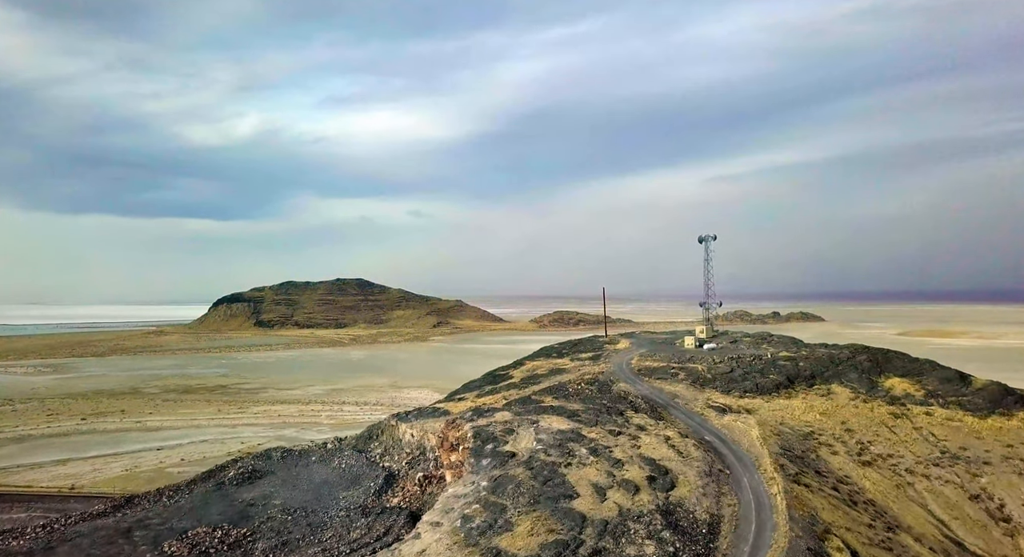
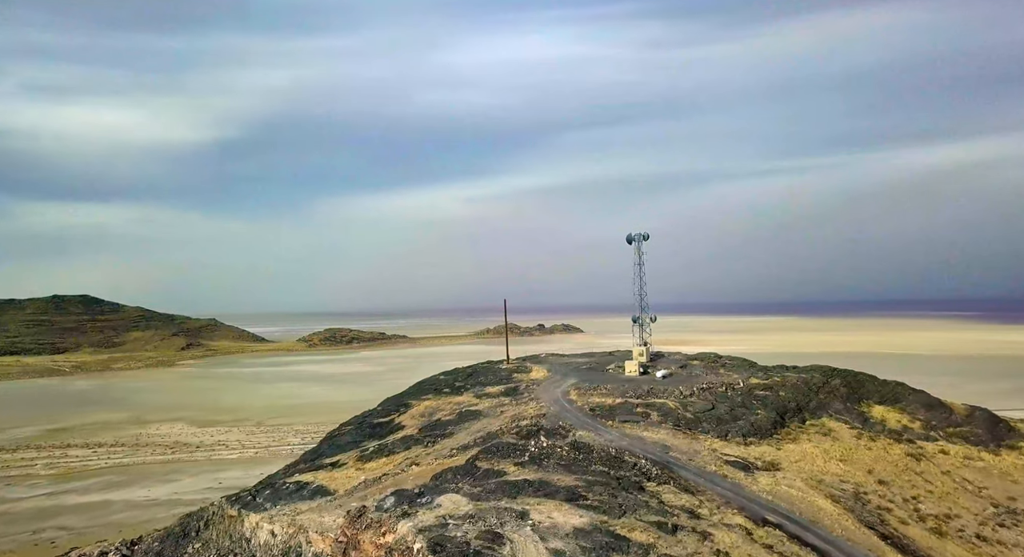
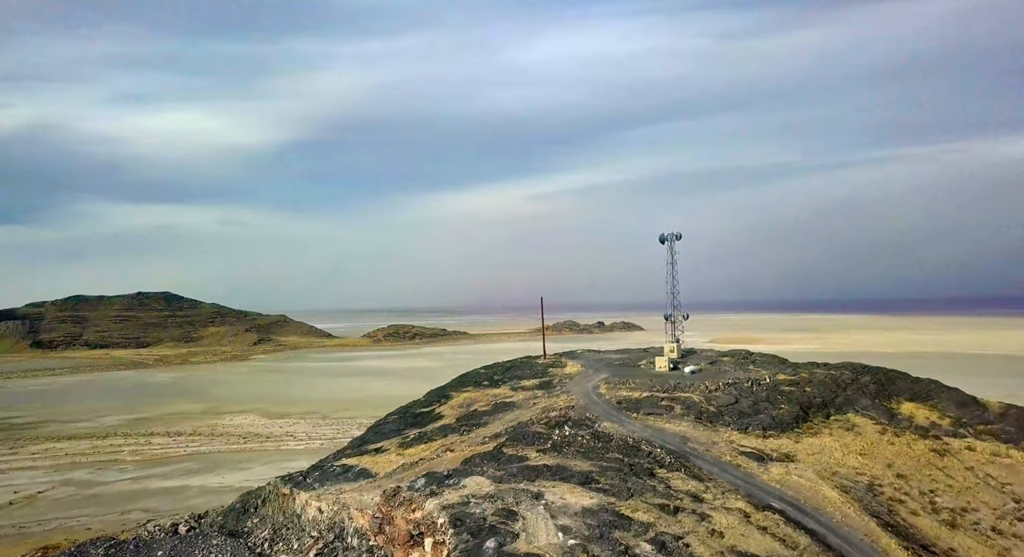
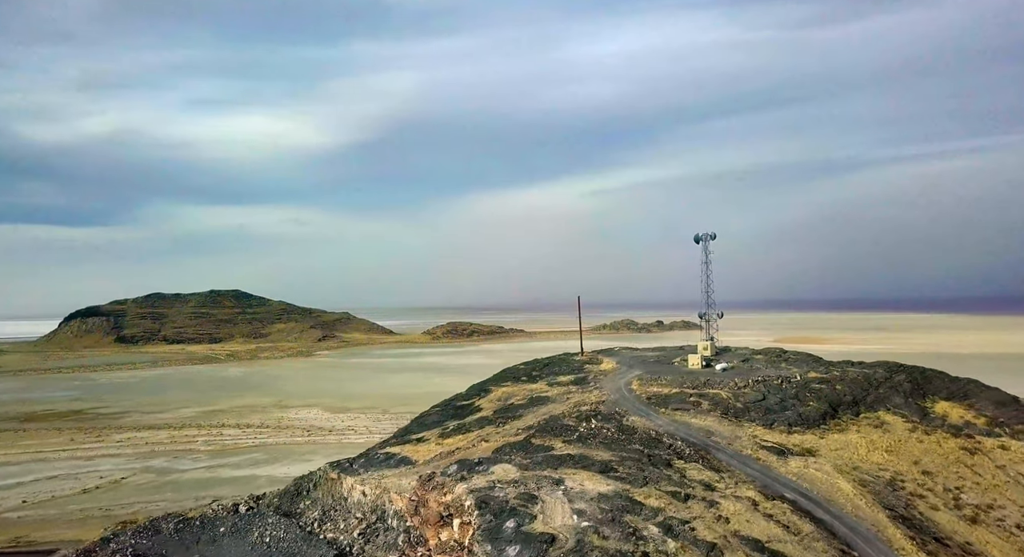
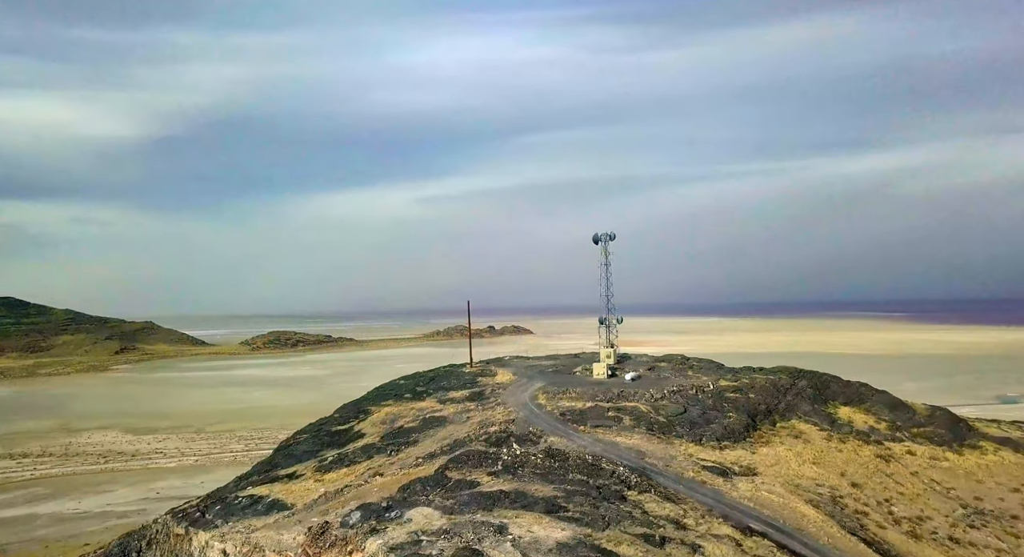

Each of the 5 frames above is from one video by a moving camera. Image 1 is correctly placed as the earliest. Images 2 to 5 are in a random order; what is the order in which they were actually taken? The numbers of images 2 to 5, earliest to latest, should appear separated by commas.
4, 3, 2, 5
